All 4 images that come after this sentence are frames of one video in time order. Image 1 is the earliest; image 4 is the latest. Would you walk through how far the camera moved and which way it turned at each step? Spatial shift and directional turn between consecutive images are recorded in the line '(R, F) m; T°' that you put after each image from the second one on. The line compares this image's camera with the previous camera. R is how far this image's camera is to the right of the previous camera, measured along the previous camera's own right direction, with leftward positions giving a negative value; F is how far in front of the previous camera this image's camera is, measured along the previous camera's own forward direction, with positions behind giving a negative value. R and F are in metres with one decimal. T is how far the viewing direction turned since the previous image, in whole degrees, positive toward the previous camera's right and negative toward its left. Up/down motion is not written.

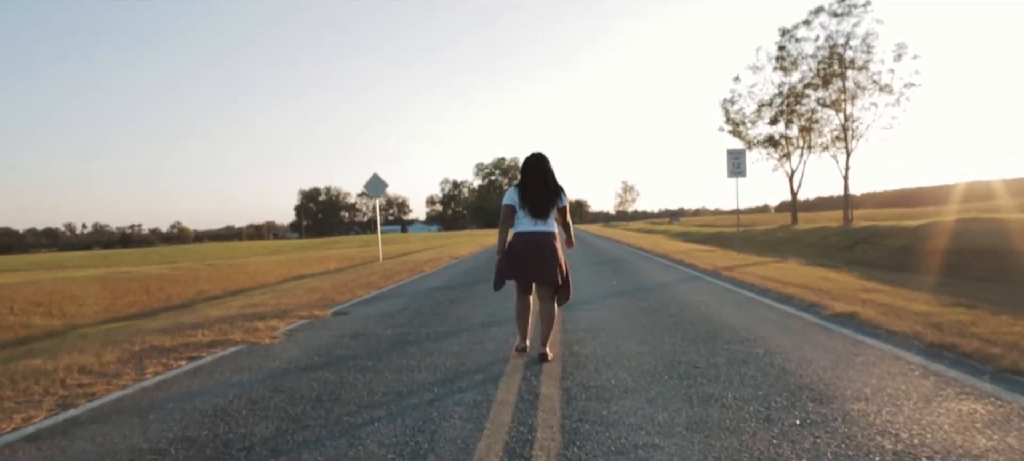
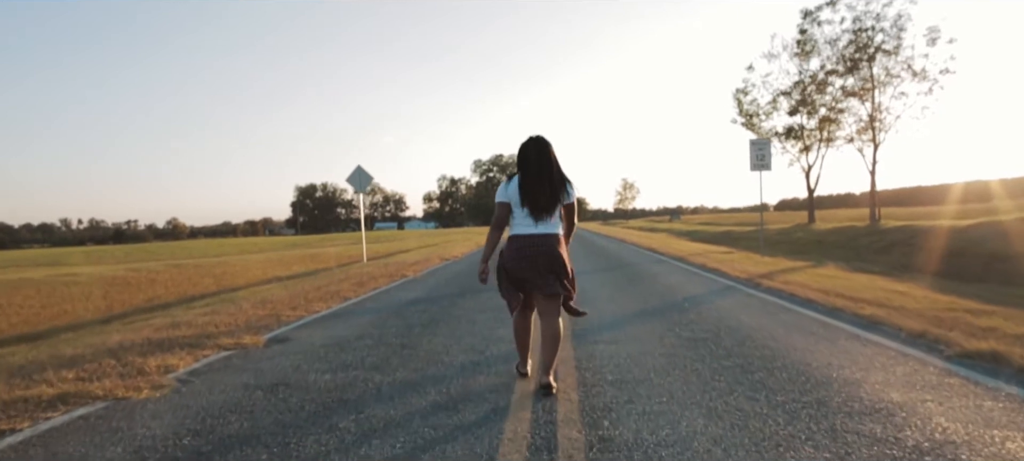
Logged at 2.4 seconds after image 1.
(0.0, +3.4) m; 0°
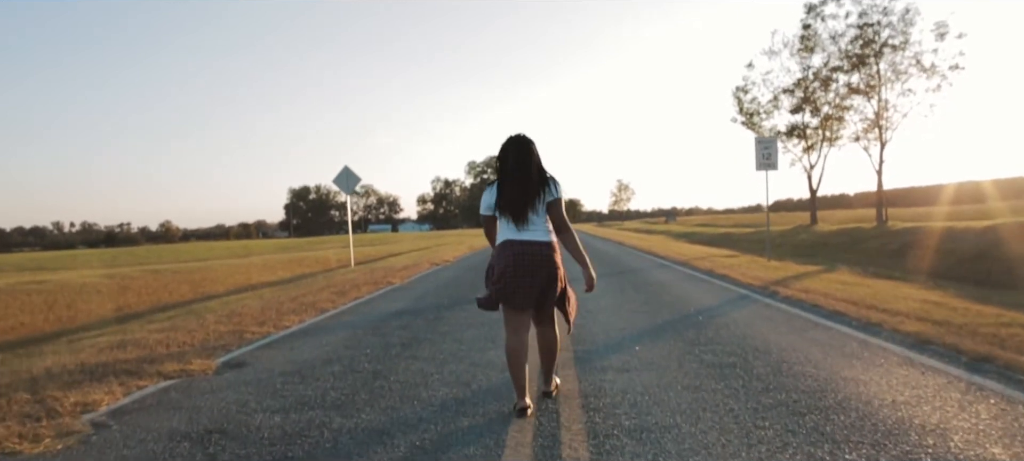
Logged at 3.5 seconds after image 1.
(0.0, +1.4) m; 0°
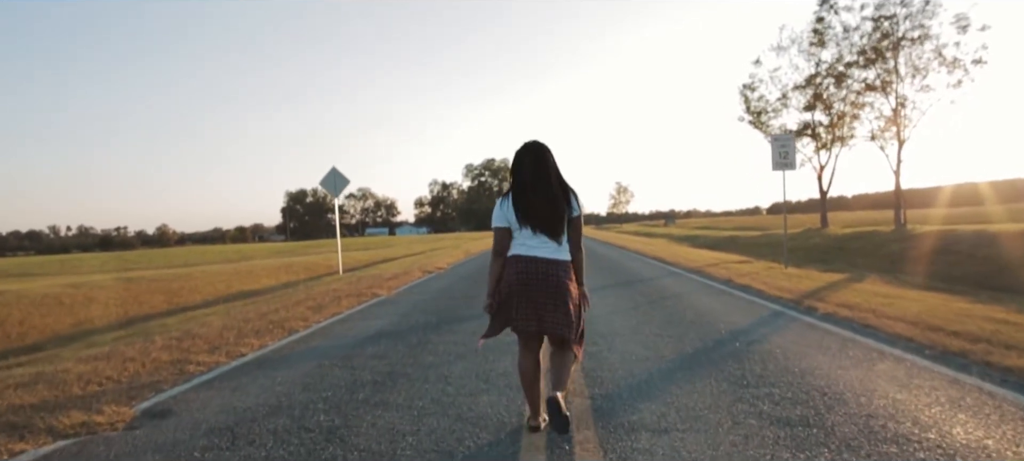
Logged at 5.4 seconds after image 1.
(0.0, +1.9) m; 0°
